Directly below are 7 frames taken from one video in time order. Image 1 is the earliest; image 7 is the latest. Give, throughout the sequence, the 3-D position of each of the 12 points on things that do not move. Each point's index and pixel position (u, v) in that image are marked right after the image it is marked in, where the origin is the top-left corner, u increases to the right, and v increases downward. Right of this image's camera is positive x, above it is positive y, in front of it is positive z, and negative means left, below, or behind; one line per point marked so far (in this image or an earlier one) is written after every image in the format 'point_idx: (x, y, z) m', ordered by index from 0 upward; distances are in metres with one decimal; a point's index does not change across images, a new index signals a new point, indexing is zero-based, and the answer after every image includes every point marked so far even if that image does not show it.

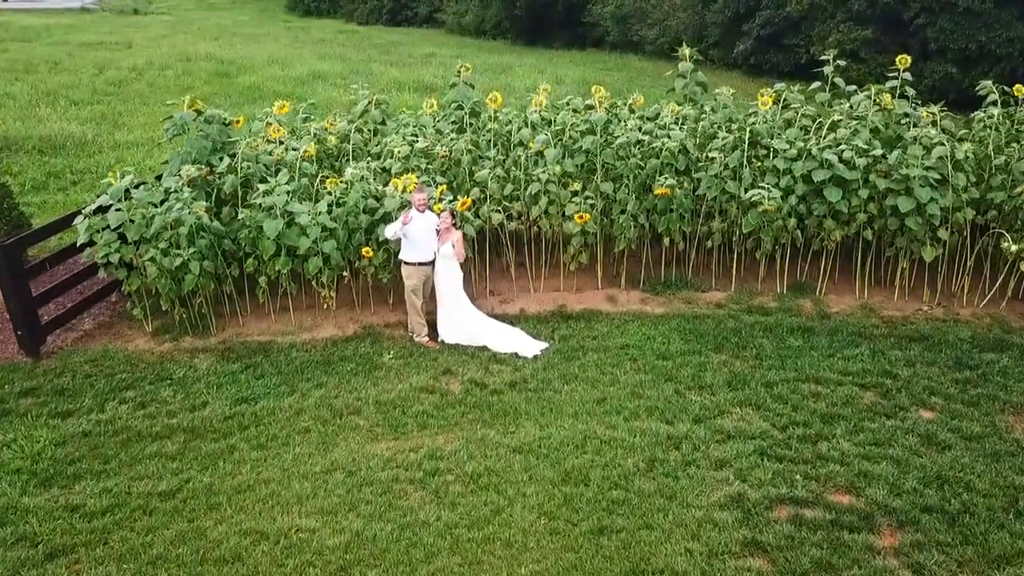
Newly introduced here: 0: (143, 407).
0: (-2.1, -0.7, +4.7) m
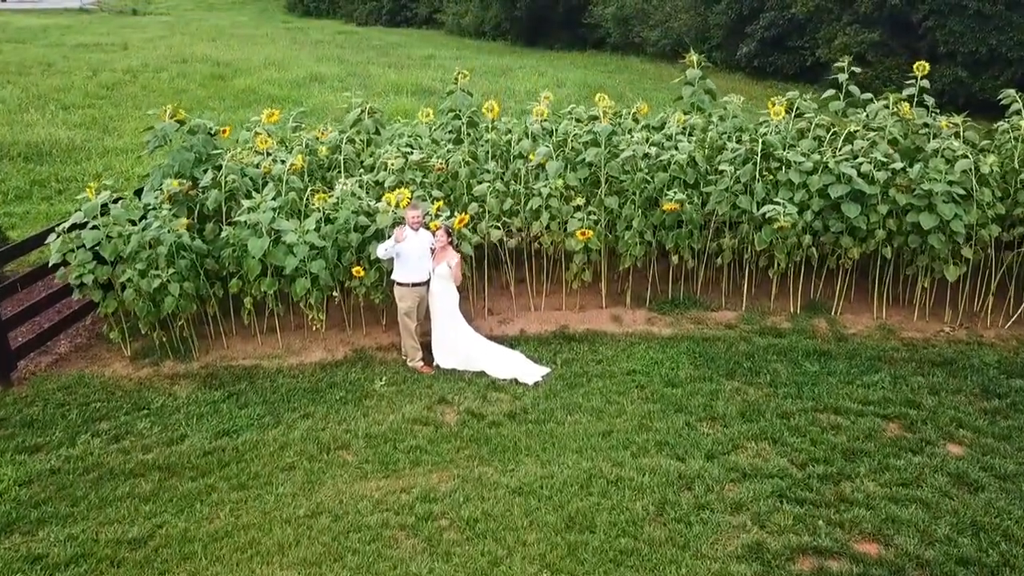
0: (-2.1, -0.8, +4.4) m
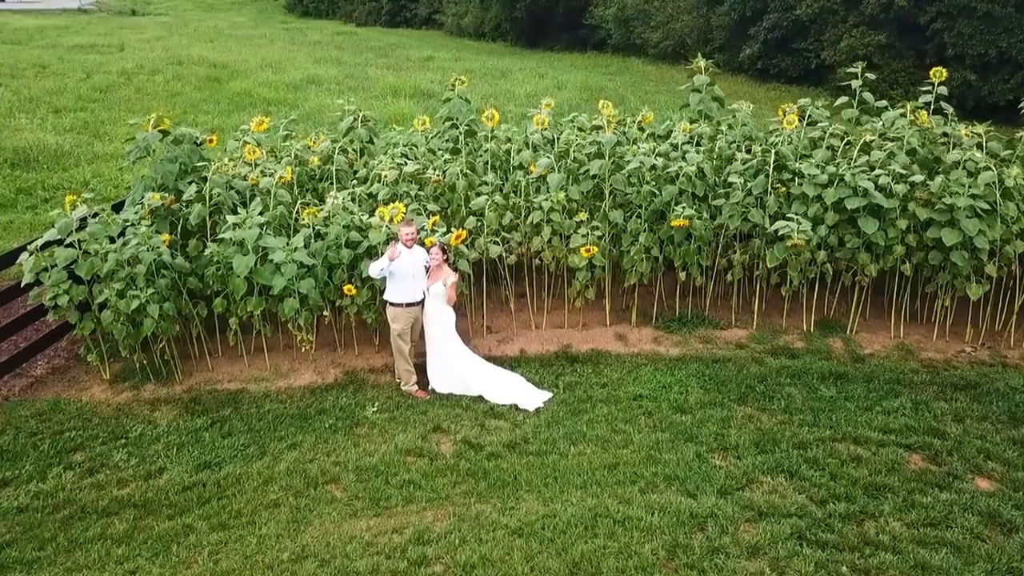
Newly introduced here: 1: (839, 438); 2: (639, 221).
0: (-2.1, -0.9, +4.1) m
1: (+1.7, -0.8, +4.4) m
2: (+0.8, +0.4, +5.3) m
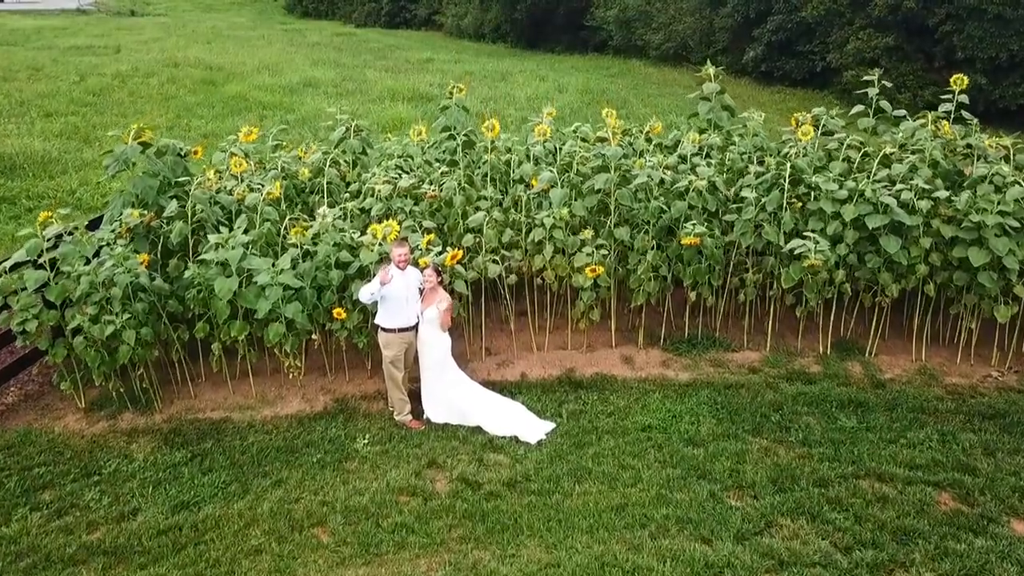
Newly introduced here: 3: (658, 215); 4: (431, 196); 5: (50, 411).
0: (-2.1, -1.1, +3.8) m
1: (+1.7, -0.9, +4.1) m
2: (+0.8, +0.3, +5.0) m
3: (+0.9, +0.4, +5.0) m
4: (-0.5, +0.6, +5.1) m
5: (-2.6, -0.7, +4.7) m
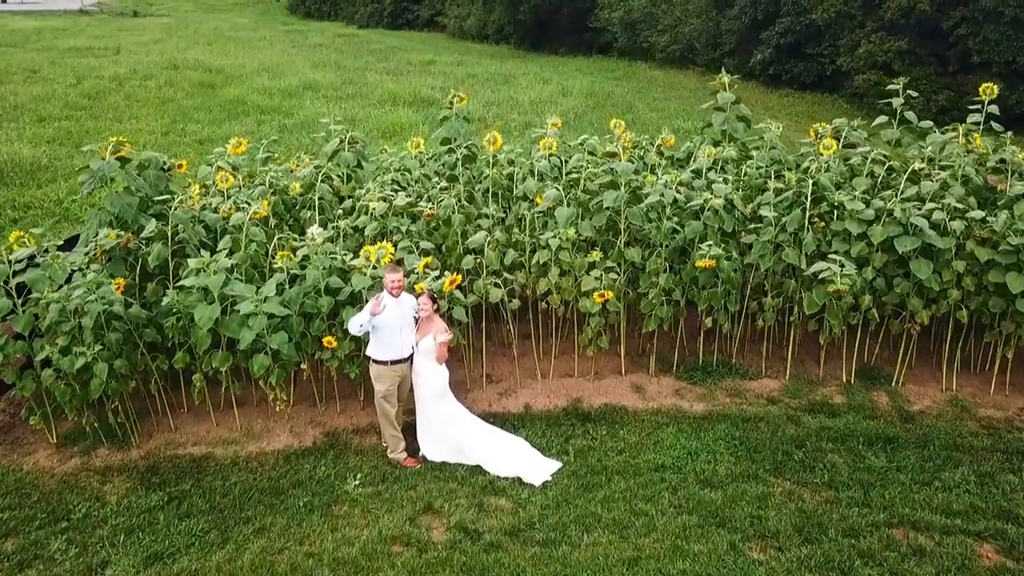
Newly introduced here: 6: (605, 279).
0: (-2.1, -1.2, +3.5) m
1: (+1.7, -1.1, +3.8) m
2: (+0.8, +0.2, +4.7) m
3: (+0.9, +0.3, +4.7) m
4: (-0.5, +0.4, +4.8) m
5: (-2.6, -0.8, +4.3) m
6: (+0.5, +0.1, +4.6) m
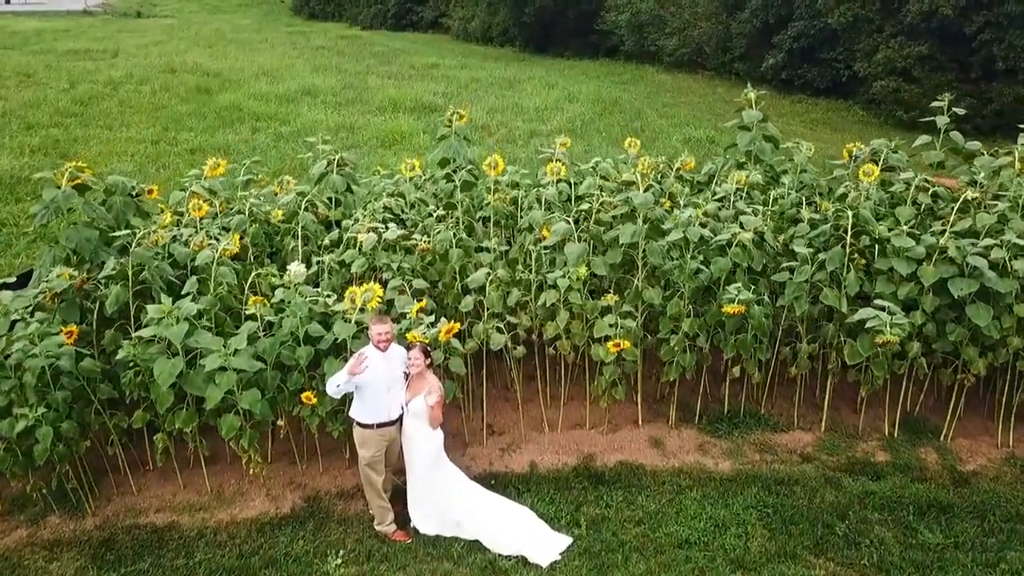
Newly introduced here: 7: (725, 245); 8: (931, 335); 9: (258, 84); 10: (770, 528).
0: (-2.1, -1.4, +3.0) m
1: (+1.8, -1.3, +3.3) m
2: (+0.8, -0.1, +4.2) m
3: (+0.9, +0.1, +4.2) m
4: (-0.5, +0.2, +4.3) m
5: (-2.6, -1.0, +3.8) m
6: (+0.5, -0.2, +4.1) m
7: (+1.1, +0.2, +4.2) m
8: (+2.1, -0.2, +4.1) m
9: (-5.2, +4.1, +16.9) m
10: (+1.2, -1.1, +3.8) m
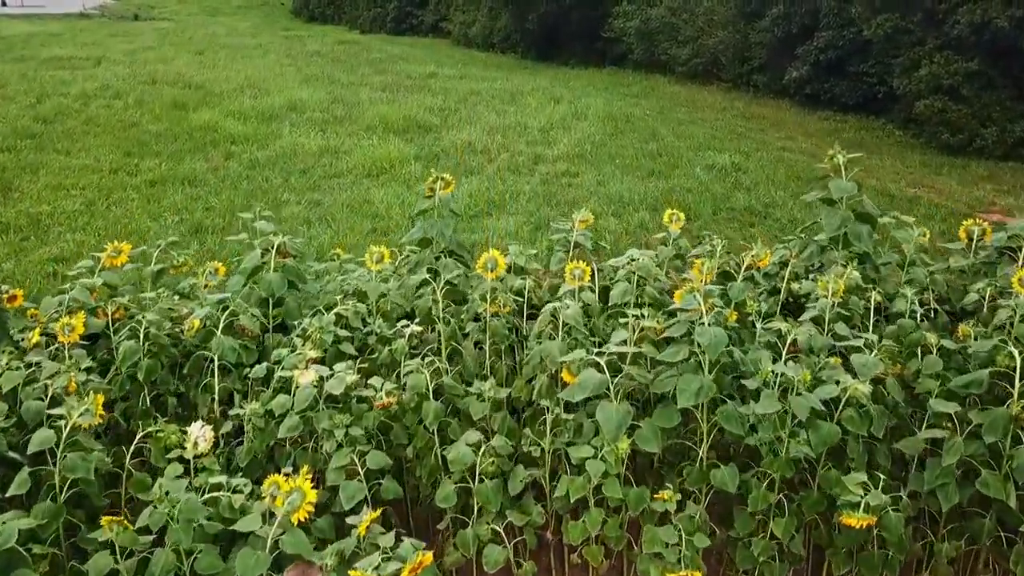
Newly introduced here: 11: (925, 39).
0: (-2.1, -2.0, +1.7) m
1: (+1.8, -1.9, +1.9) m
2: (+0.9, -0.7, +2.8) m
3: (+0.9, -0.5, +2.8) m
4: (-0.4, -0.4, +2.9) m
5: (-2.5, -1.6, +2.5) m
6: (+0.5, -0.8, +2.7) m
7: (+1.1, -0.4, +2.9) m
8: (+2.1, -0.8, +2.8) m
9: (-5.1, +3.5, +15.5) m
10: (+1.2, -1.7, +2.4) m
11: (+6.3, +3.8, +12.6) m
